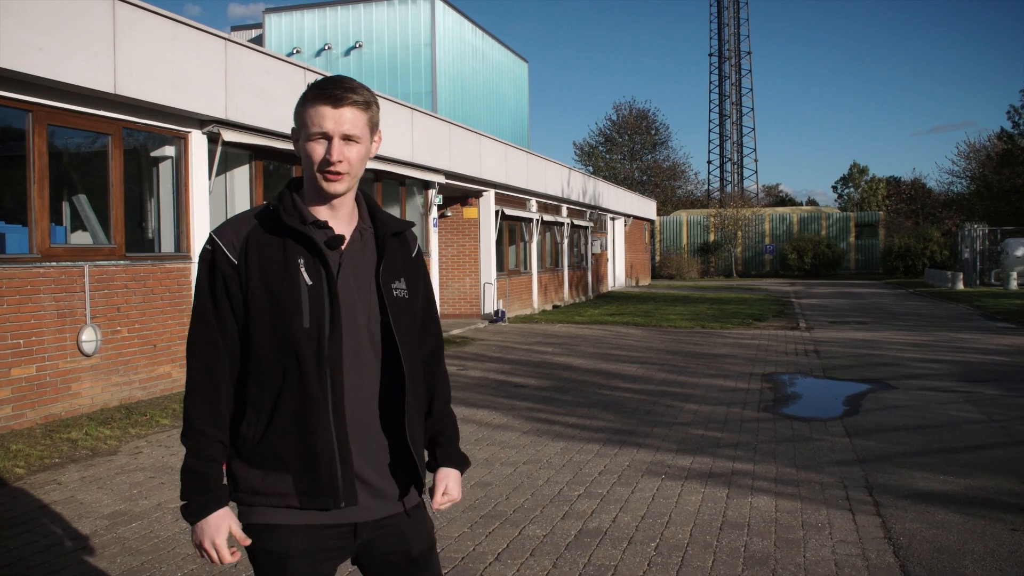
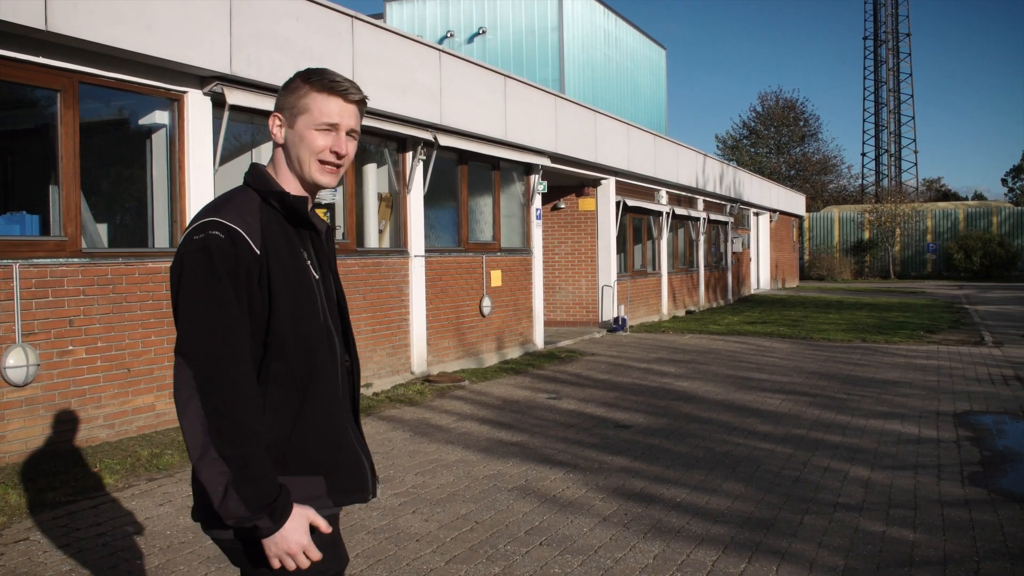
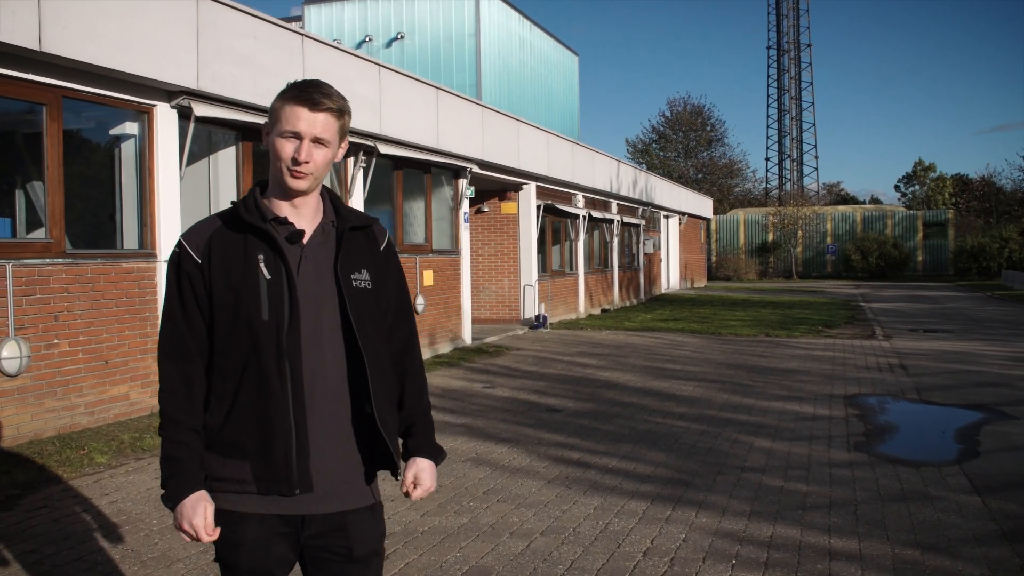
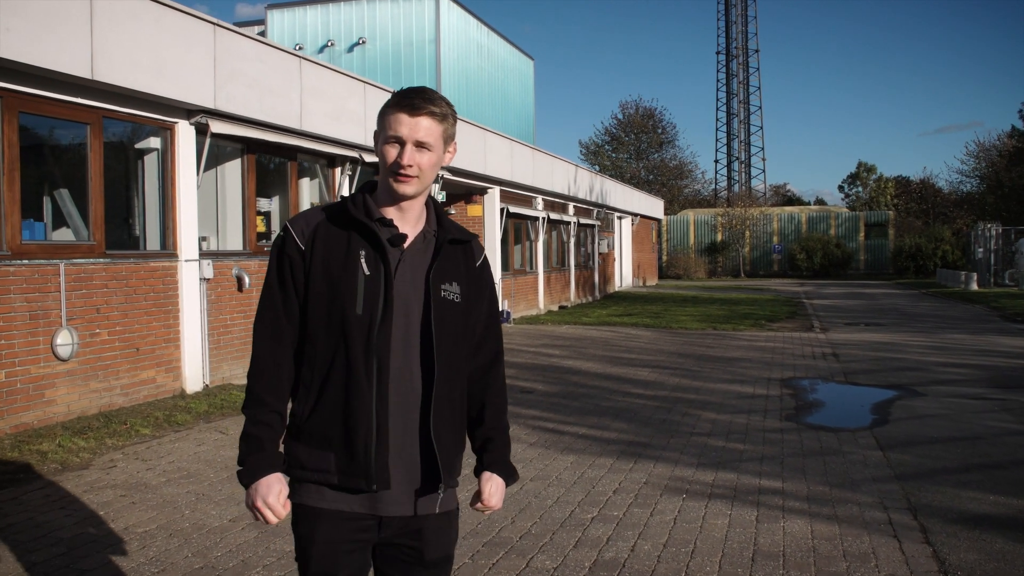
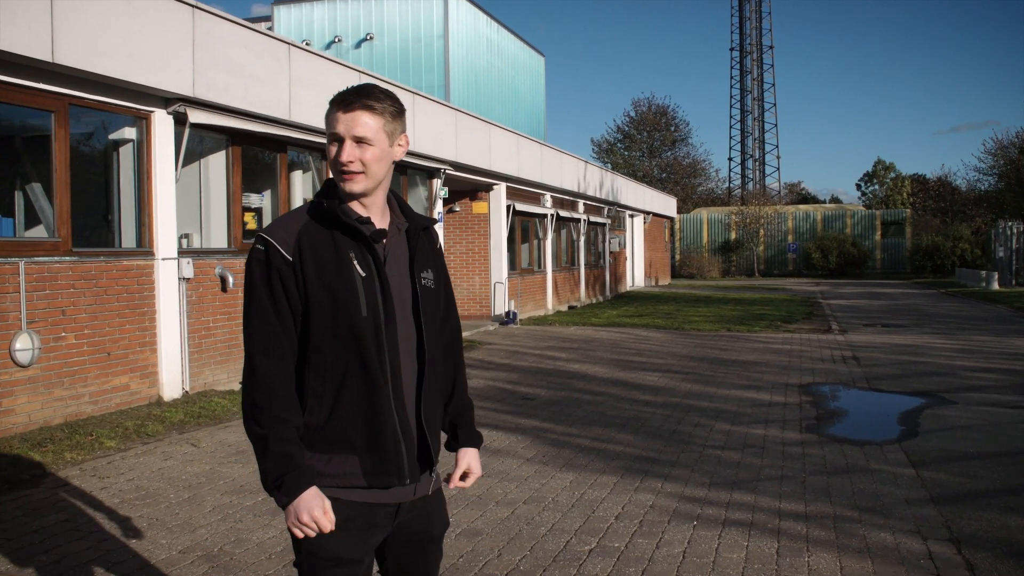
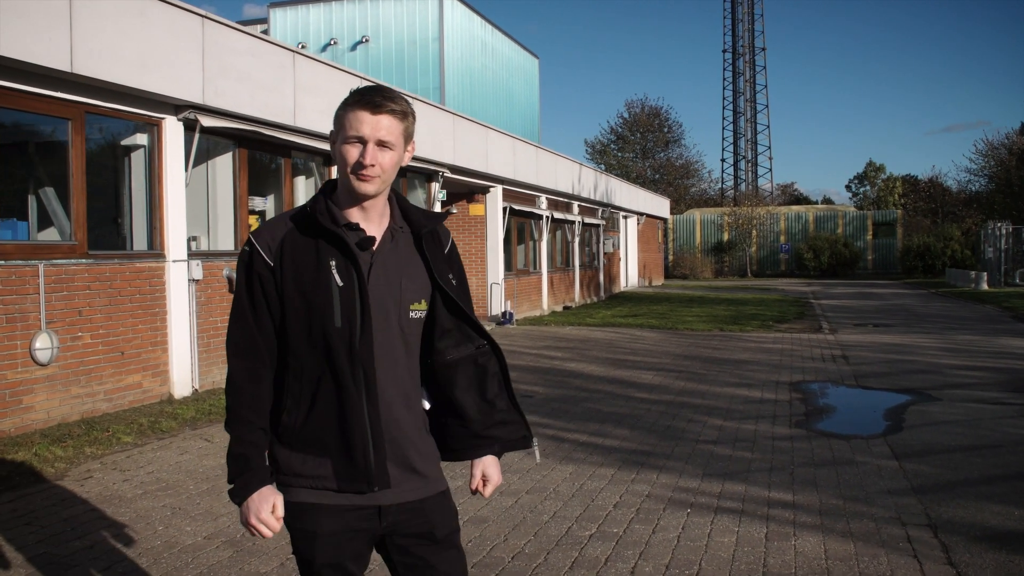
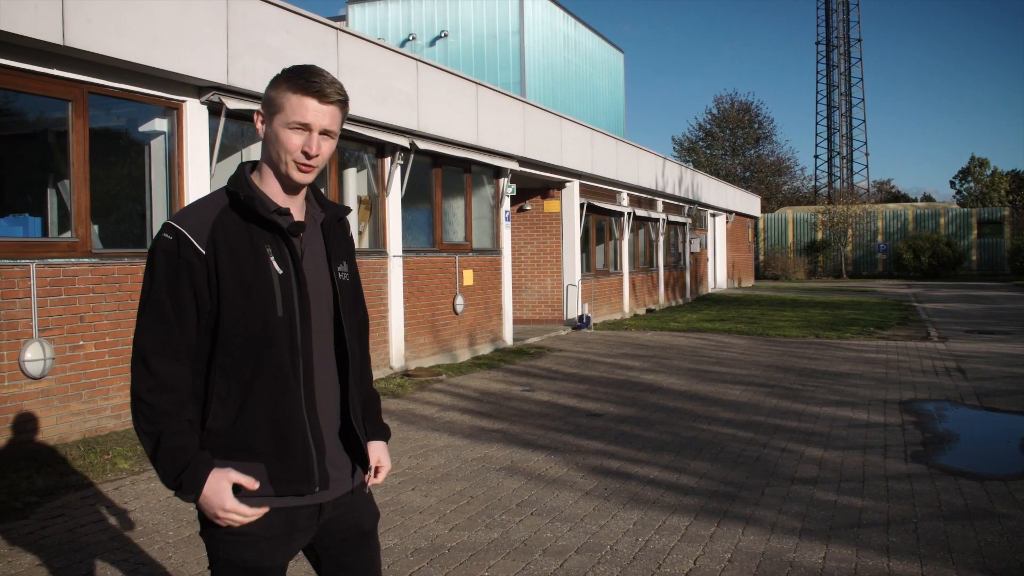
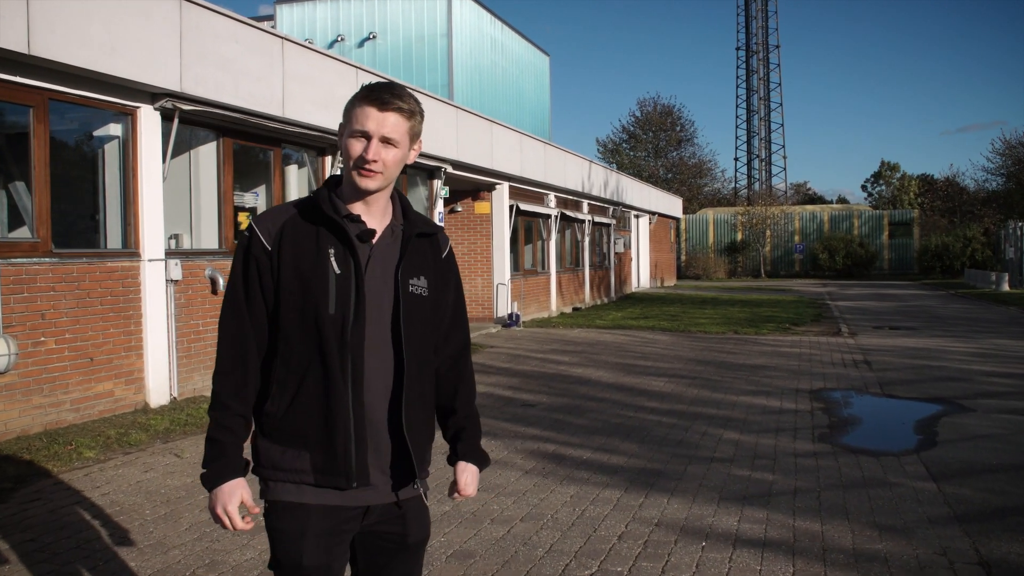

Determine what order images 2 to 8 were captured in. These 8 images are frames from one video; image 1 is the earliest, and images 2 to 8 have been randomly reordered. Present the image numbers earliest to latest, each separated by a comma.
4, 6, 5, 8, 3, 7, 2
